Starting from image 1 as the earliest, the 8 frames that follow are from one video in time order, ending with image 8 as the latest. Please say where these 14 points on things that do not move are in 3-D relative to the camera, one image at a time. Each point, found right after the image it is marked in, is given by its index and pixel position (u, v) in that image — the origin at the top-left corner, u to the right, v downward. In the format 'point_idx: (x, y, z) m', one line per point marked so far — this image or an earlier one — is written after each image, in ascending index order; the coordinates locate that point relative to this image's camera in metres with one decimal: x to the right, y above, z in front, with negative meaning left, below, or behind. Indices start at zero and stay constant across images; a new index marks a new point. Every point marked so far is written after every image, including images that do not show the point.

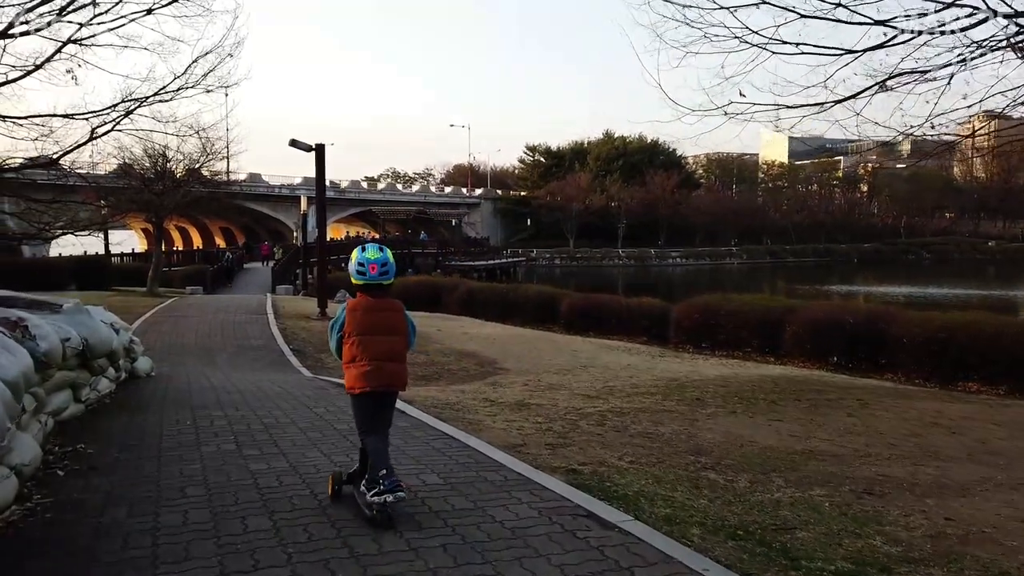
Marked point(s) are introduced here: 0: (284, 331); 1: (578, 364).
0: (-5.2, -1.0, +17.1) m
1: (+1.4, -1.6, +15.4) m
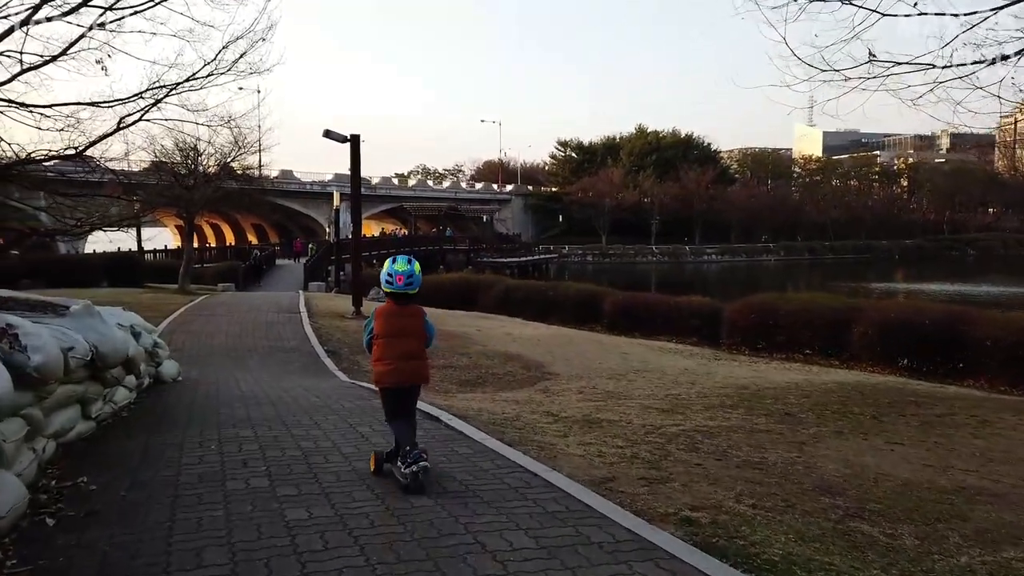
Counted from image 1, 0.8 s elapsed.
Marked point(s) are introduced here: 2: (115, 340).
0: (-4.2, -0.9, +16.2) m
1: (+2.3, -1.6, +14.2) m
2: (-3.2, -0.4, +6.0) m
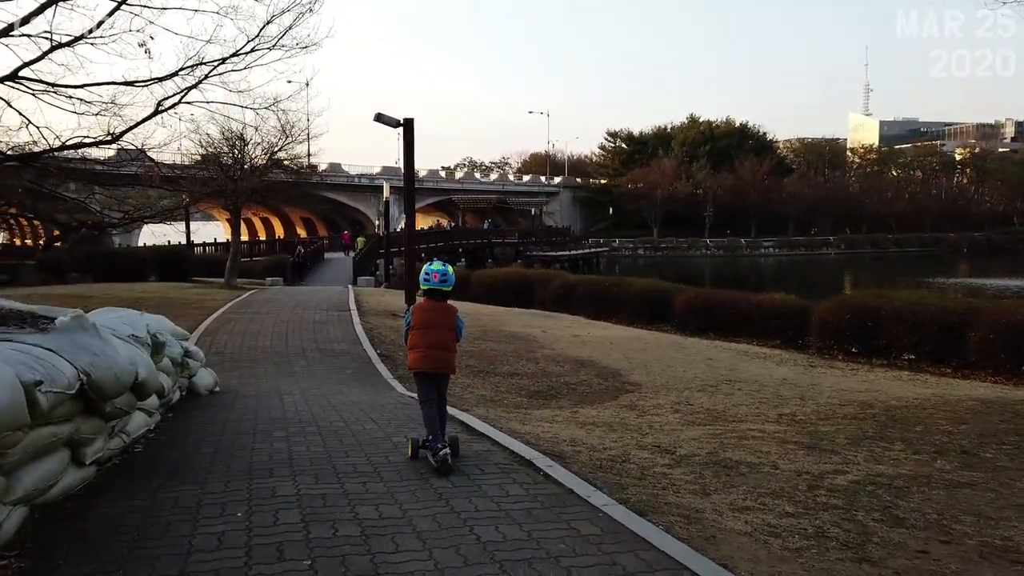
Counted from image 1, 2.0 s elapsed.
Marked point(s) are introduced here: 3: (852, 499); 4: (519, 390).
0: (-2.8, -0.9, +14.9) m
1: (+3.5, -1.5, +12.5) m
2: (-2.4, -0.4, +4.6) m
3: (+2.1, -1.3, +4.7) m
4: (+0.1, -1.5, +11.4) m
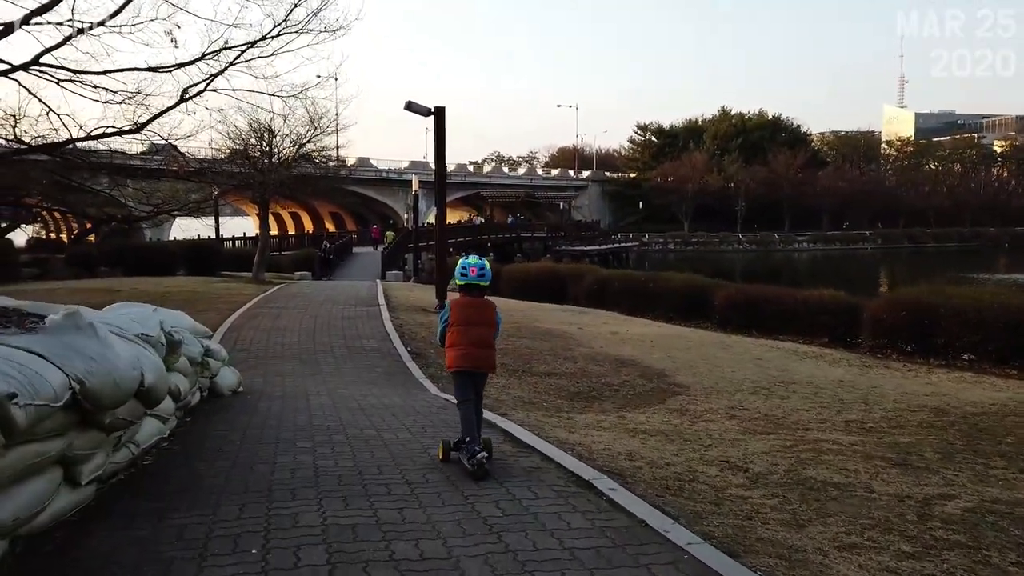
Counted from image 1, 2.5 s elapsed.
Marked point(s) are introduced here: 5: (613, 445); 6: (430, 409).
0: (-2.1, -0.8, +14.3) m
1: (+4.1, -1.5, +11.7) m
2: (-2.1, -0.4, +4.0) m
3: (+2.4, -1.3, +3.9) m
4: (+0.6, -1.5, +10.7) m
5: (+0.8, -1.3, +6.3) m
6: (-0.9, -1.3, +7.9) m
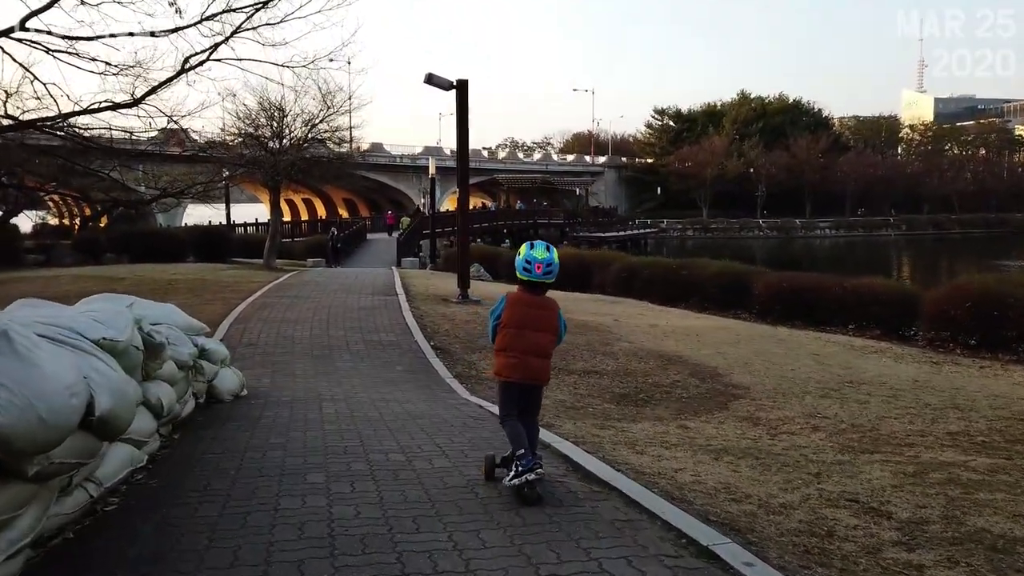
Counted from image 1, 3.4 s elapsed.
0: (-1.6, -0.5, +13.1) m
1: (+4.6, -1.3, +10.4) m
2: (-1.7, -0.4, +2.8) m
3: (+2.8, -1.3, +2.7) m
4: (+1.1, -1.3, +9.5) m
5: (+1.3, -1.3, +5.1) m
6: (-0.4, -1.2, +6.7) m
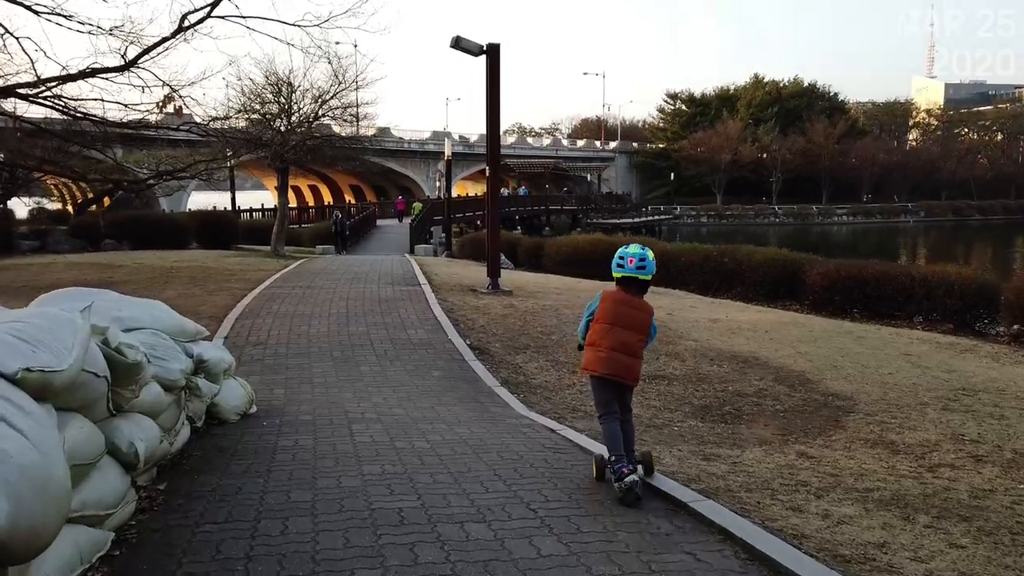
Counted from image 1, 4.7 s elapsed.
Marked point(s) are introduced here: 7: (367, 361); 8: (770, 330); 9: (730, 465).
0: (-0.9, -0.4, +11.6) m
1: (+5.2, -1.2, +8.8) m
2: (-1.1, -0.4, +1.3) m
3: (+3.4, -1.3, +1.1) m
4: (+1.8, -1.2, +7.9) m
5: (+1.9, -1.2, +3.5) m
6: (+0.2, -1.1, +5.1) m
7: (-1.7, -0.9, +8.7) m
8: (+4.0, -0.7, +11.5) m
9: (+1.6, -1.3, +5.5) m
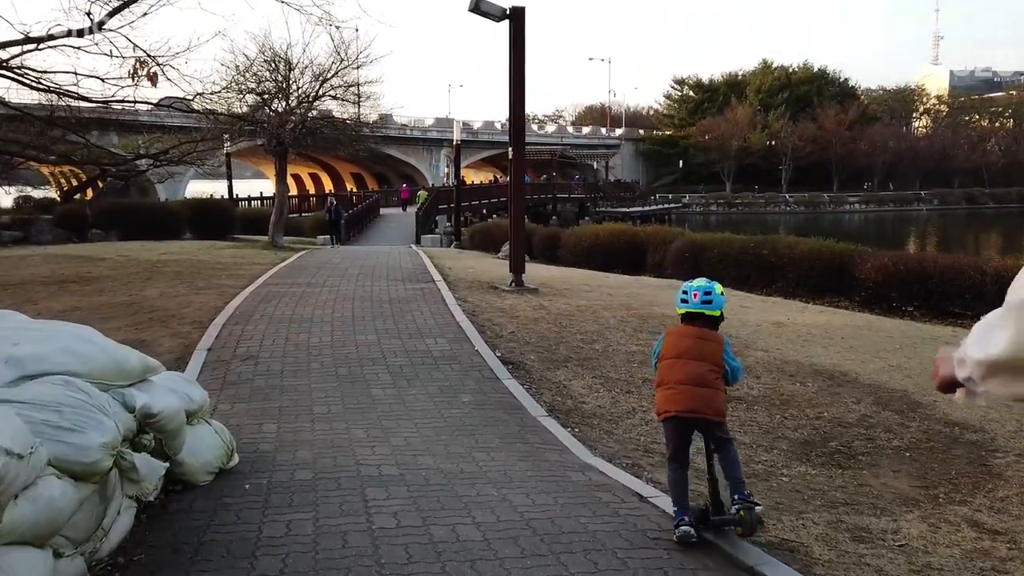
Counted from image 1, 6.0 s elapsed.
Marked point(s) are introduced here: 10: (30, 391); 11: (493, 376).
0: (-0.5, -0.4, +9.9) m
1: (+5.7, -1.2, +7.2) m
2: (-0.7, -0.5, -0.4) m
3: (+3.8, -1.4, -0.5) m
4: (+2.2, -1.3, +6.3) m
5: (+2.3, -1.4, +1.9) m
6: (+0.6, -1.2, +3.5) m
7: (-1.2, -0.9, +7.1) m
8: (+4.4, -0.7, +9.9) m
9: (+2.0, -1.4, +3.9) m
10: (-1.7, -0.3, +2.7) m
11: (-0.2, -0.9, +7.4) m
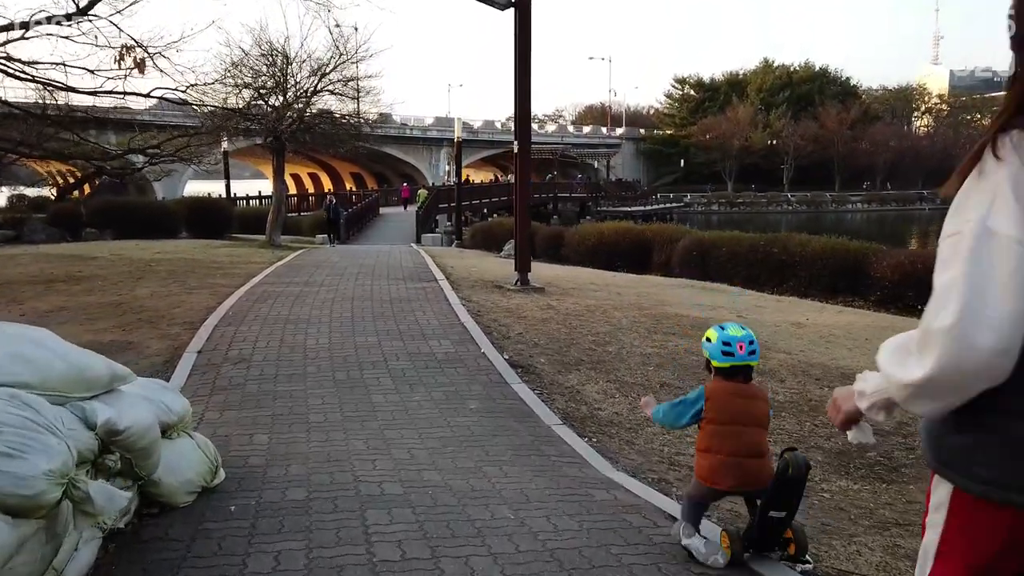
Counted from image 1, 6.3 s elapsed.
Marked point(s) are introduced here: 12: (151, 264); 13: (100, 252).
0: (-0.4, -0.4, +9.5) m
1: (+5.8, -1.2, +6.8) m
2: (-0.6, -0.5, -0.8) m
3: (+3.9, -1.4, -1.0) m
4: (+2.3, -1.3, +5.8) m
5: (+2.4, -1.3, +1.4) m
6: (+0.7, -1.2, +3.0) m
7: (-1.1, -0.9, +6.6) m
8: (+4.5, -0.6, +9.4) m
9: (+2.1, -1.4, +3.4) m
10: (-1.6, -0.3, +2.2) m
11: (-0.1, -0.9, +7.0) m
12: (-7.6, +0.5, +15.8) m
13: (-10.5, +0.9, +19.1) m
